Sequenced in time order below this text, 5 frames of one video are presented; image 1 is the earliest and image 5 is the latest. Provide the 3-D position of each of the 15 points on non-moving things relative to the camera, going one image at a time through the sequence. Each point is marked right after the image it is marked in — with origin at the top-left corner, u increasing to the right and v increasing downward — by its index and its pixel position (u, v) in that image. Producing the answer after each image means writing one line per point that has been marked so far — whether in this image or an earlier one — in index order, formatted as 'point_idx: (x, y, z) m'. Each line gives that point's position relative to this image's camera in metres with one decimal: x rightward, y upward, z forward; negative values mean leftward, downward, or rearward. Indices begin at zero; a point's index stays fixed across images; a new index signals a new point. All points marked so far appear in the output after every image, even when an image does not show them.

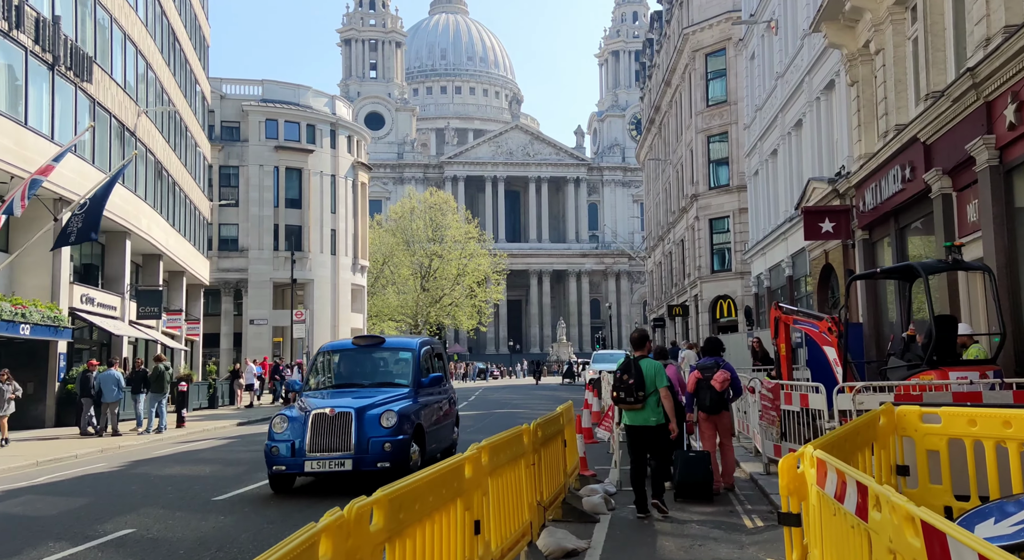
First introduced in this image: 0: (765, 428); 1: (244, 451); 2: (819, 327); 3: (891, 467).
0: (+3.4, -2.0, +13.1) m
1: (-5.1, -3.3, +18.7) m
2: (+4.2, -0.6, +13.3) m
3: (+3.0, -1.5, +7.7) m
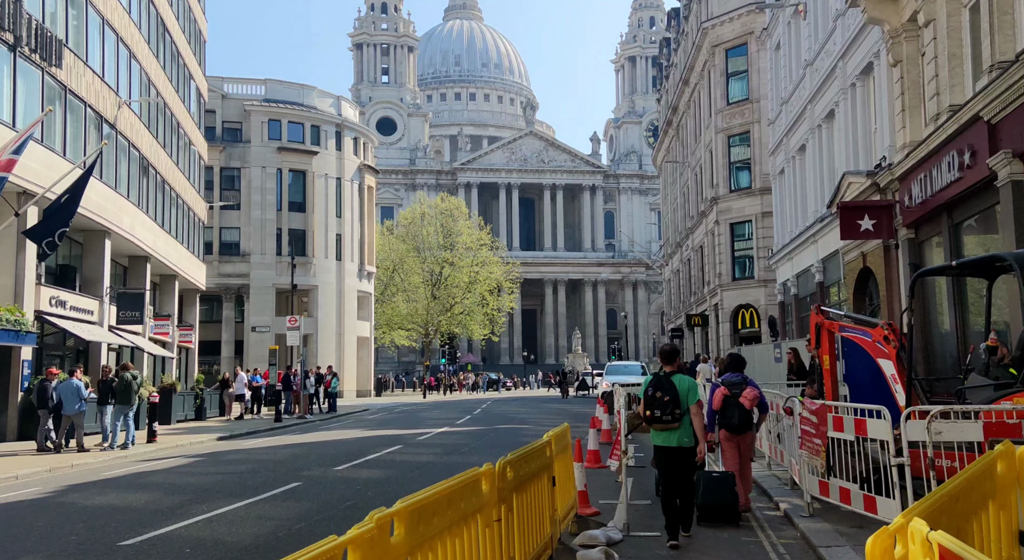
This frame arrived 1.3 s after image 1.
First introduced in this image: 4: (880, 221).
0: (+3.2, -2.0, +10.7) m
1: (-5.2, -3.2, +16.4) m
2: (+4.0, -0.6, +10.9) m
3: (+2.7, -1.4, +5.3) m
4: (+6.7, +1.1, +18.0) m
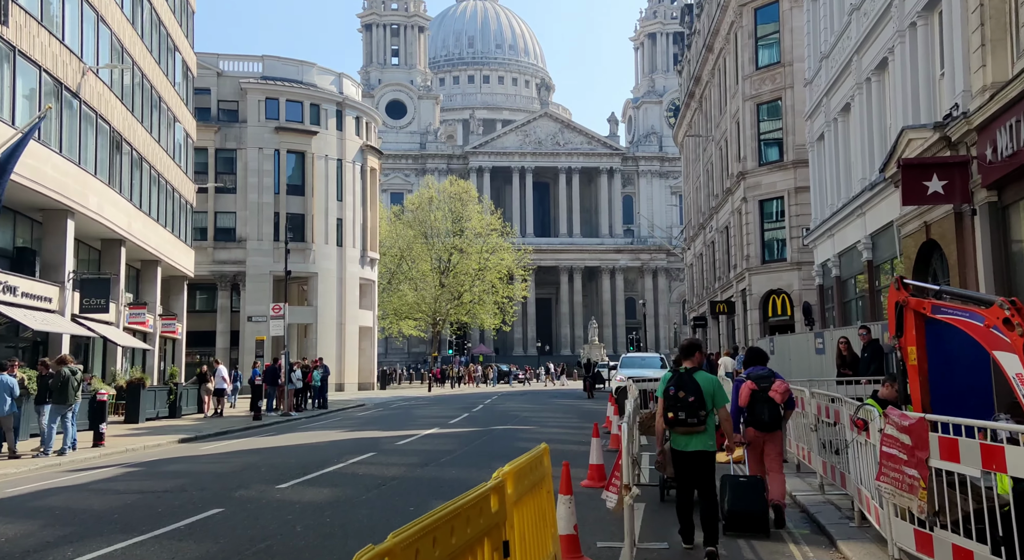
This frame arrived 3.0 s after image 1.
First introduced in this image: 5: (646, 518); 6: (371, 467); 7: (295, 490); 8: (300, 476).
0: (+2.9, -1.6, +7.5) m
1: (-5.4, -2.9, +13.3) m
2: (+3.7, -0.3, +7.7) m
3: (+2.3, -1.1, +2.1) m
4: (+6.6, +1.5, +14.6) m
5: (+1.4, -2.6, +10.6) m
6: (-2.1, -2.9, +15.0) m
7: (-2.7, -2.6, +12.4) m
8: (-2.9, -2.8, +13.8) m
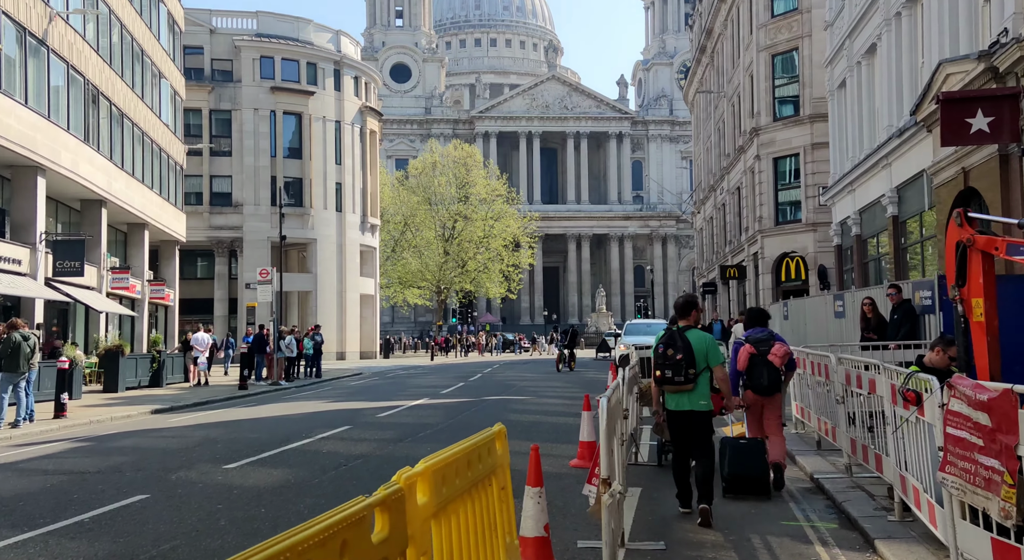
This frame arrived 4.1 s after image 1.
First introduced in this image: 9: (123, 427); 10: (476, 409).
0: (+2.6, -1.2, +5.8) m
1: (-5.6, -2.3, +11.8) m
2: (+3.4, +0.1, +5.9) m
3: (+1.9, -0.9, +0.3) m
4: (+6.3, +2.1, +12.8) m
5: (+1.2, -2.1, +9.0) m
6: (-2.3, -2.2, +13.4) m
7: (-2.9, -2.1, +10.8) m
8: (-3.2, -2.2, +12.2) m
9: (-7.4, -2.8, +18.7) m
10: (-0.7, -2.4, +18.6) m
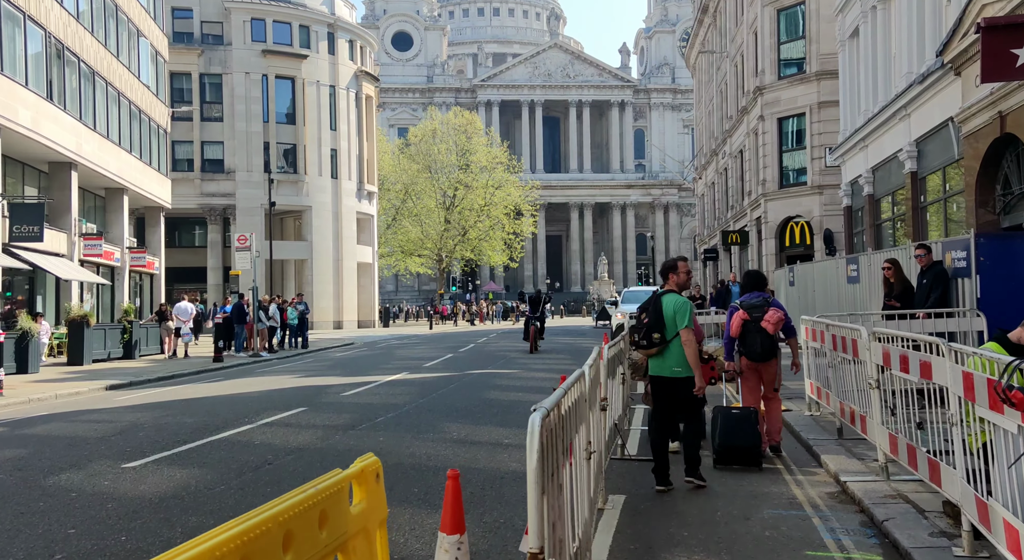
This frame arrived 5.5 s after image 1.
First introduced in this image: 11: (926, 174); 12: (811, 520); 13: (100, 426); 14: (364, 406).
0: (+2.2, -1.0, +3.8) m
1: (-5.9, -1.9, +9.9) m
2: (+3.0, +0.4, +3.9) m
3: (+1.5, -0.8, -1.6) m
4: (+6.0, +2.5, +10.7) m
5: (+0.8, -1.7, +7.1) m
6: (-2.7, -1.7, +11.5) m
7: (-3.3, -1.7, +8.9) m
8: (-3.5, -1.7, +10.3) m
9: (-7.6, -2.2, +16.9) m
10: (-1.0, -1.8, +16.7) m
11: (+7.6, +1.8, +17.6) m
12: (+2.1, -1.7, +7.0) m
13: (-5.2, -1.8, +12.4) m
14: (-2.1, -1.8, +13.9) m
